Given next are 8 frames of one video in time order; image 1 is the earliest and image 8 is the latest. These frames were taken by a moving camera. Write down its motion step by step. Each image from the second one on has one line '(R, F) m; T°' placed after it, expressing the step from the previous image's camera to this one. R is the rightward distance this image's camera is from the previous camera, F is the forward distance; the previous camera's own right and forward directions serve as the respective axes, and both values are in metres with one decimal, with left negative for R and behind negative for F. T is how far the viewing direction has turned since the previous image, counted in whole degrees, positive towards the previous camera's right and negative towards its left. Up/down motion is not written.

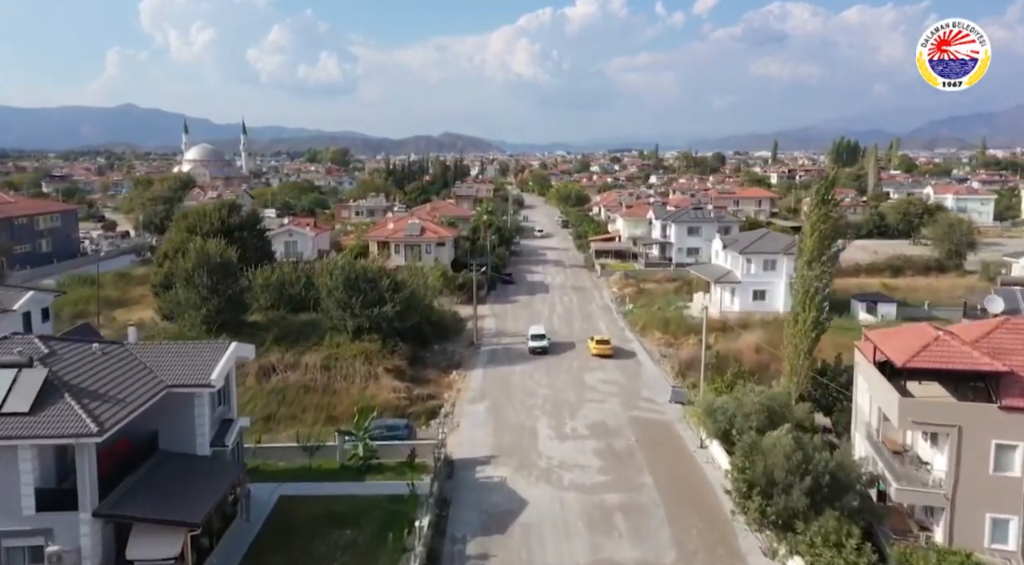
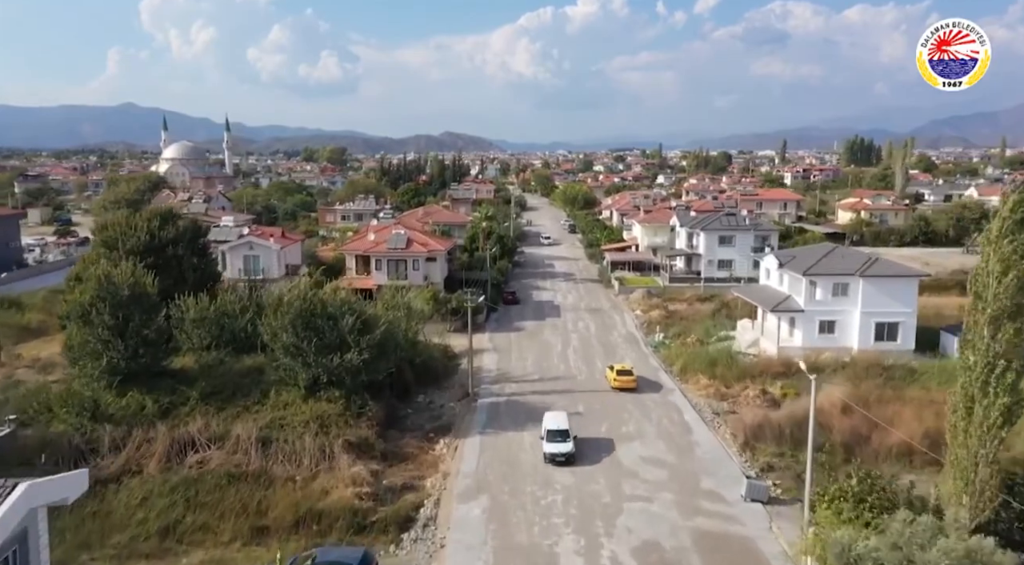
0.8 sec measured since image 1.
(-0.2, +8.7) m; 0°
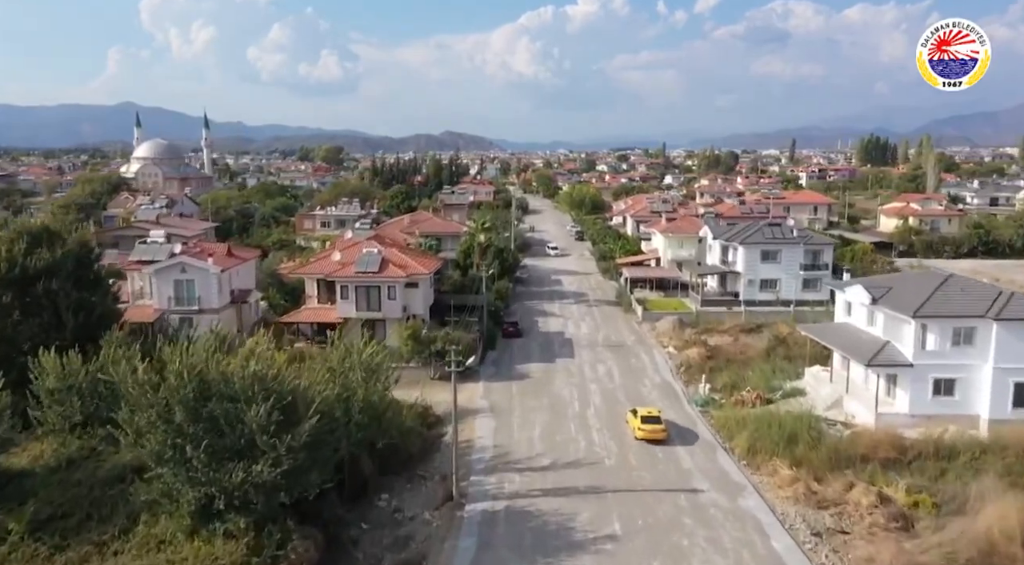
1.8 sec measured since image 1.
(0.0, +9.2) m; 0°
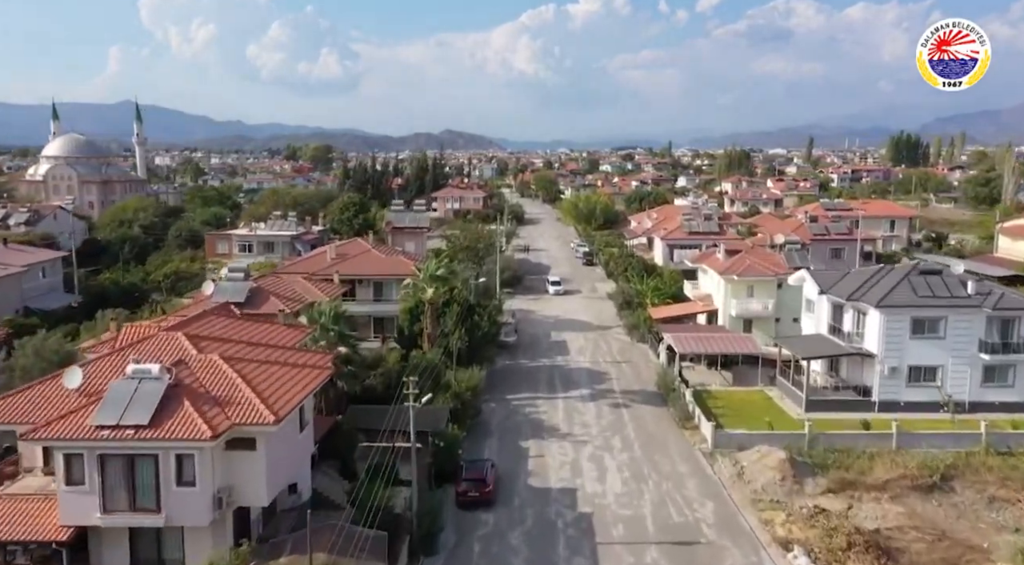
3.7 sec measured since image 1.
(+0.9, +19.5) m; 0°
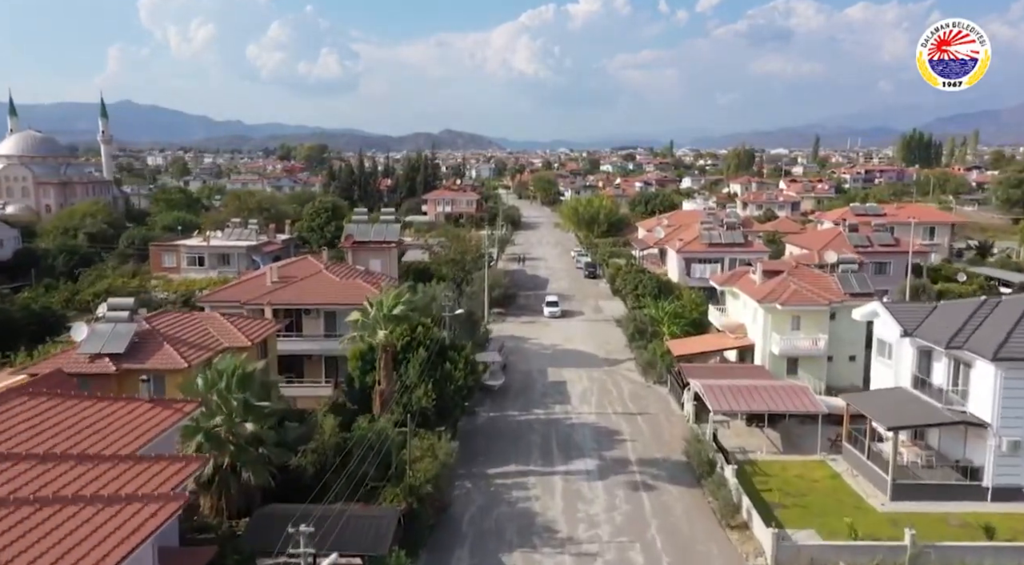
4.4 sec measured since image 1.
(+0.5, +7.4) m; 0°
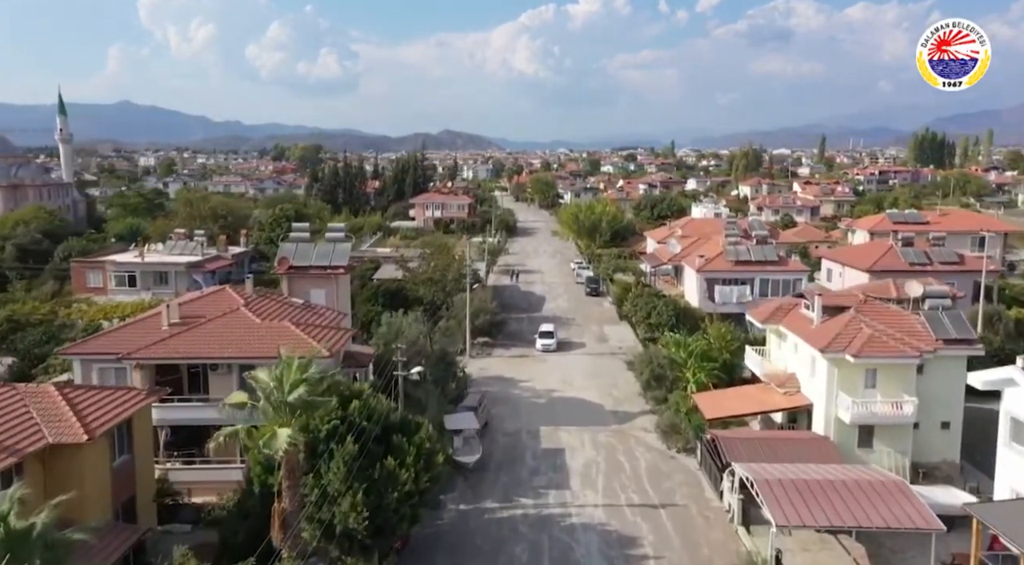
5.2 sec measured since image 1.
(+0.6, +7.5) m; 0°
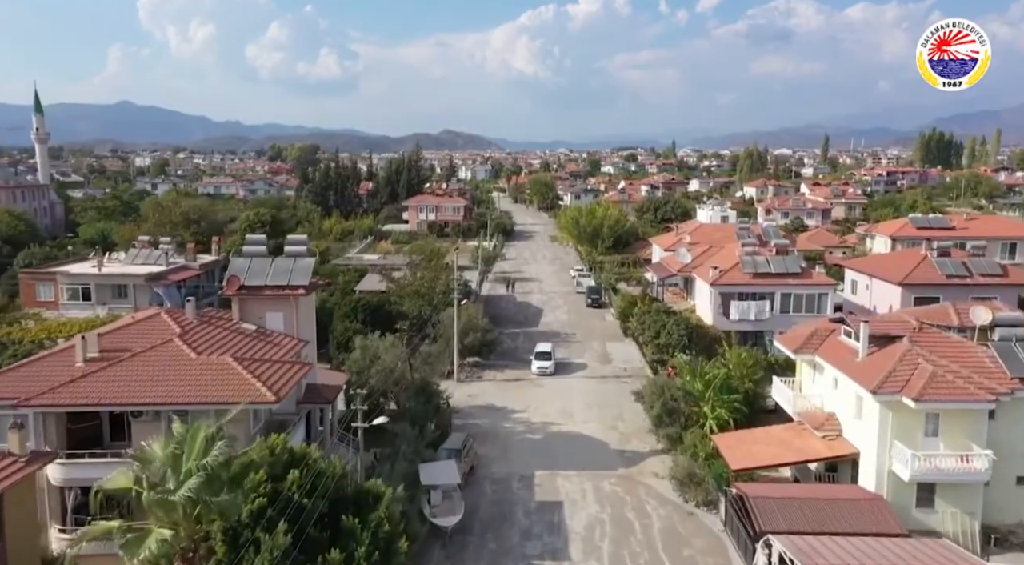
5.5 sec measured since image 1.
(+0.3, +3.8) m; 0°
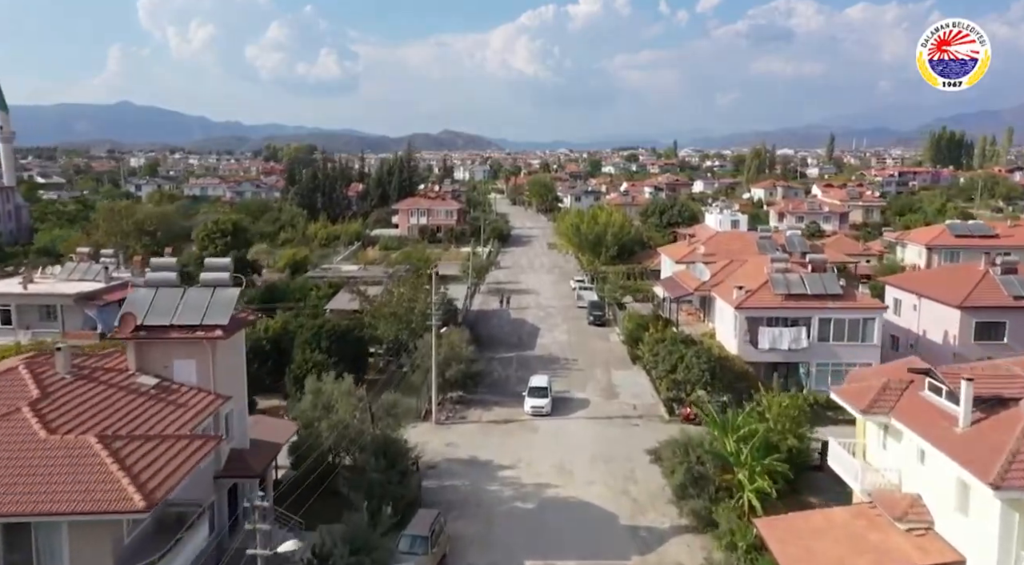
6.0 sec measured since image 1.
(+0.4, +5.2) m; 0°
